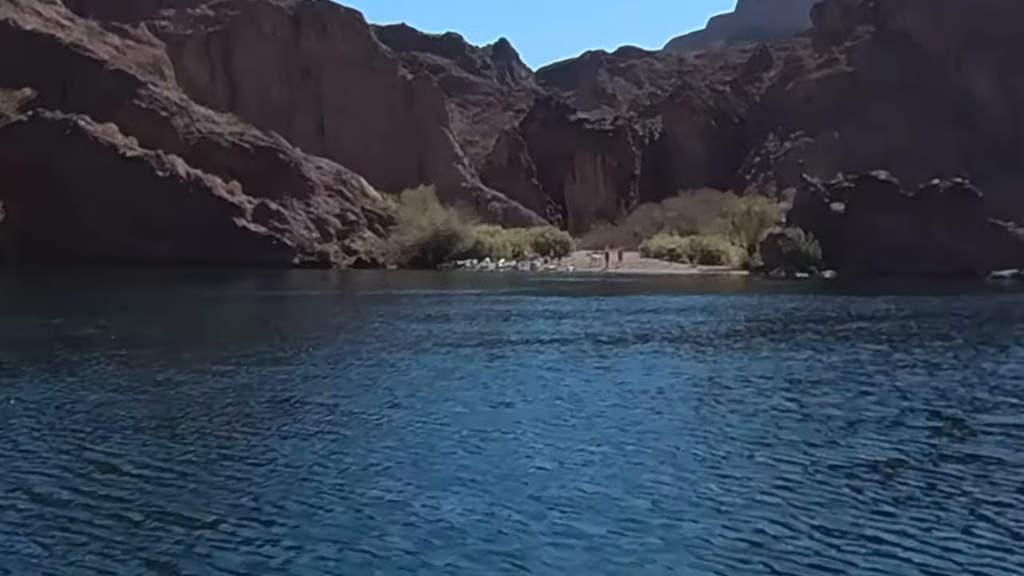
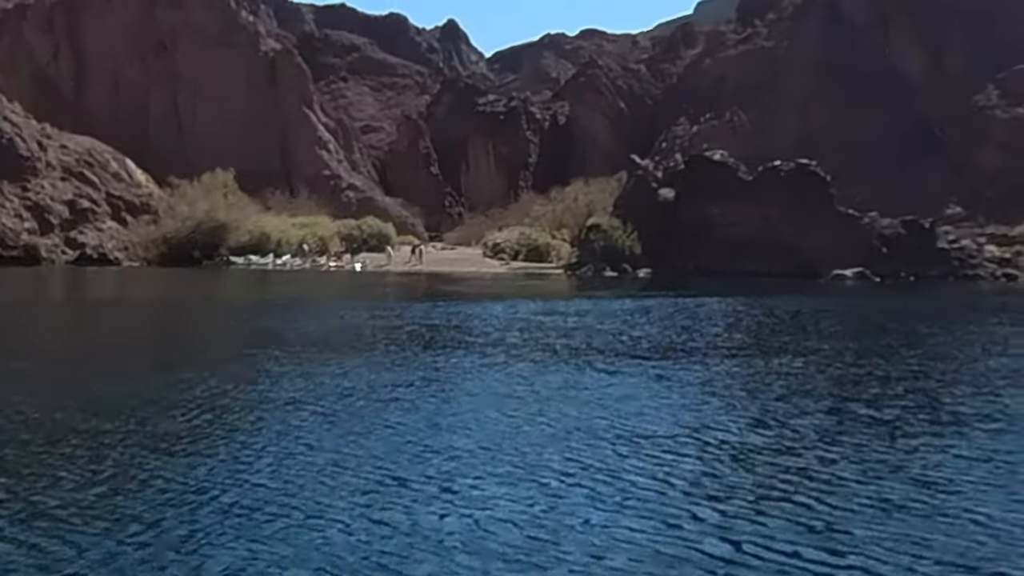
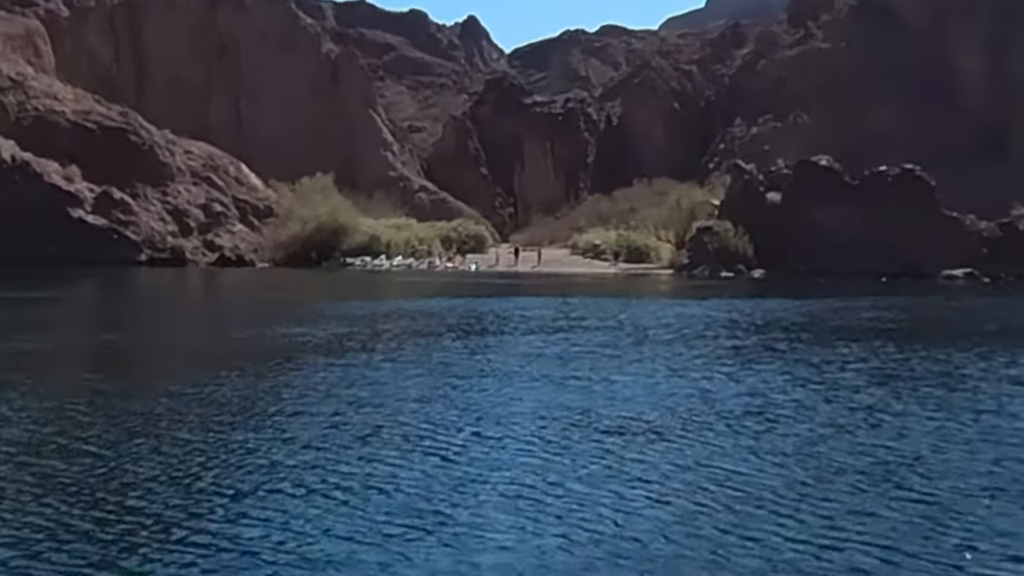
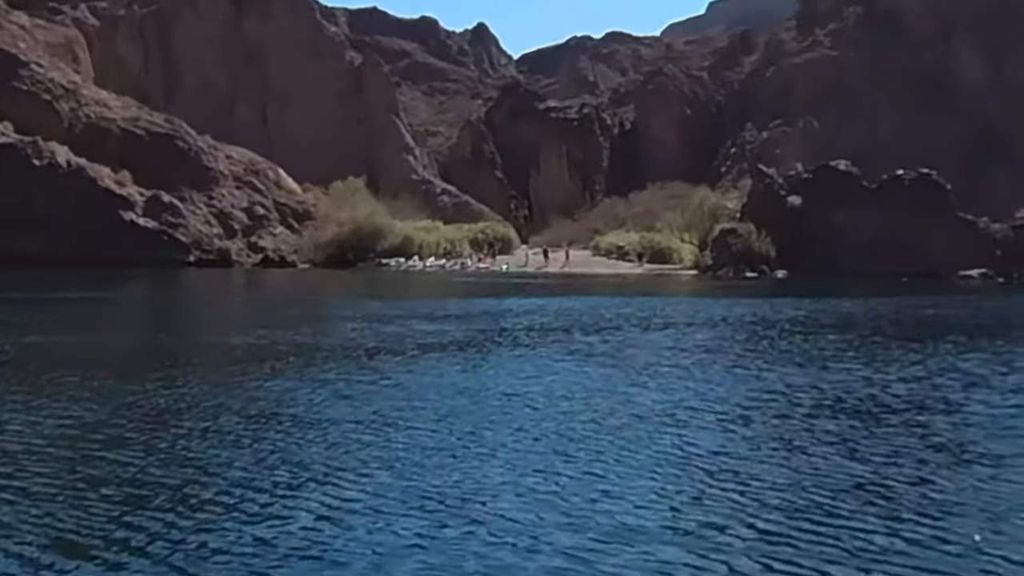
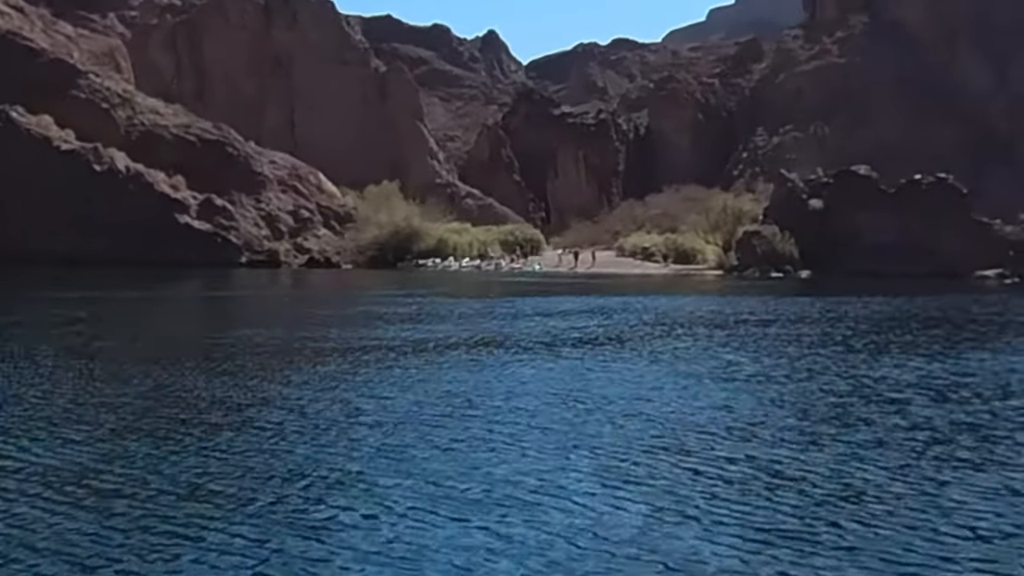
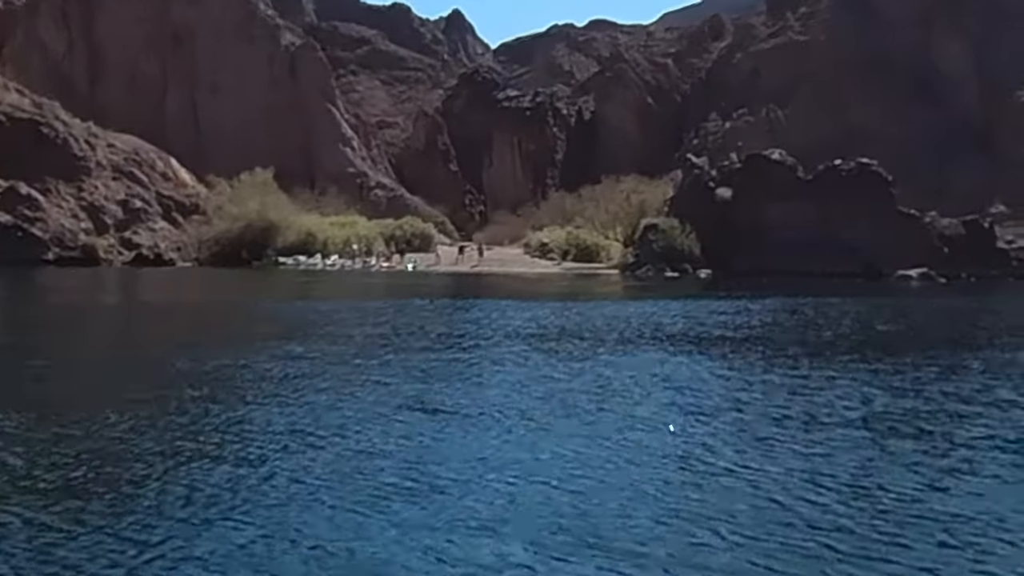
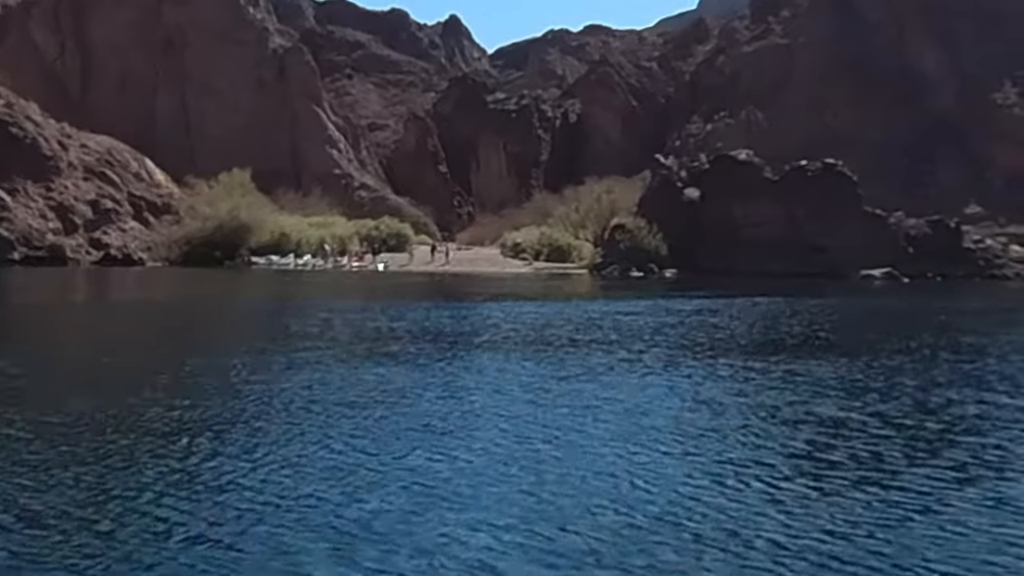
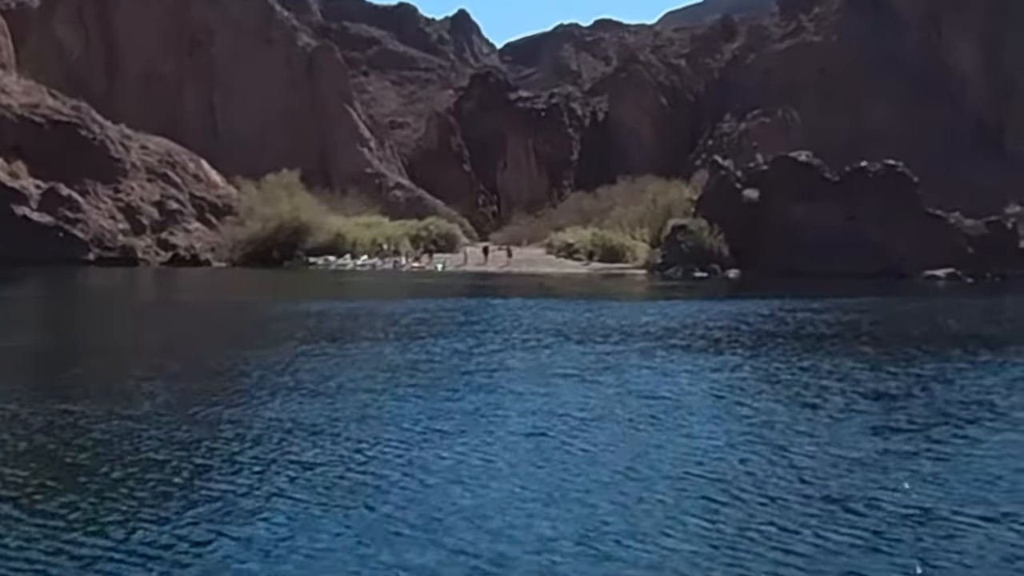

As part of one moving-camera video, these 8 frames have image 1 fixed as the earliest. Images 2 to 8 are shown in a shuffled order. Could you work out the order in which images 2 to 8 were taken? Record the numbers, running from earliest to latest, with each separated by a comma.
5, 4, 3, 8, 6, 7, 2
